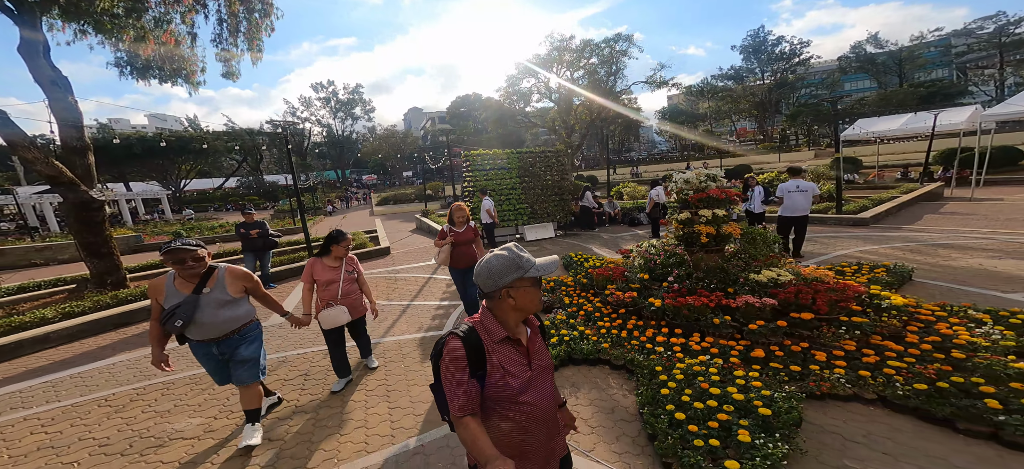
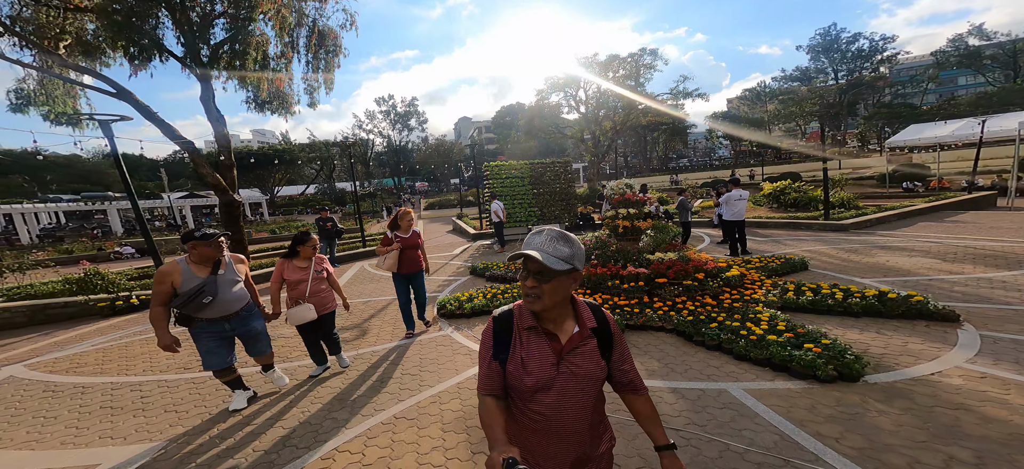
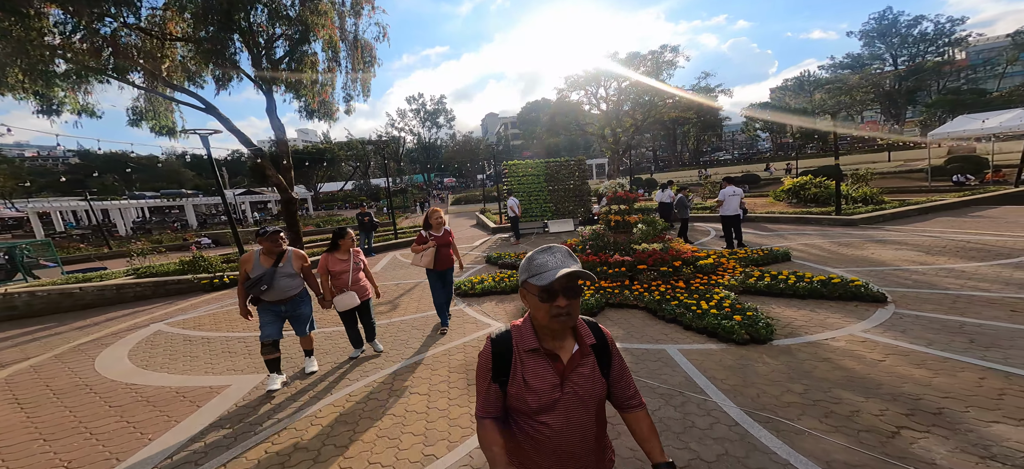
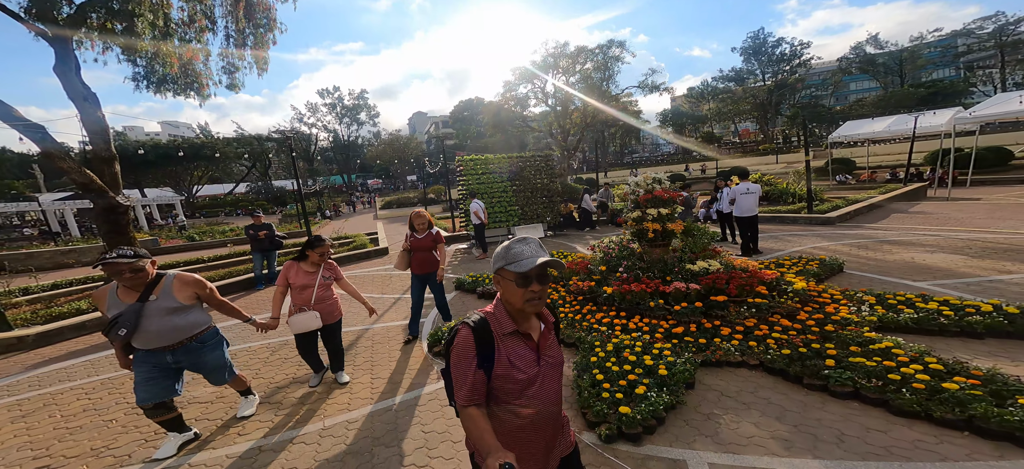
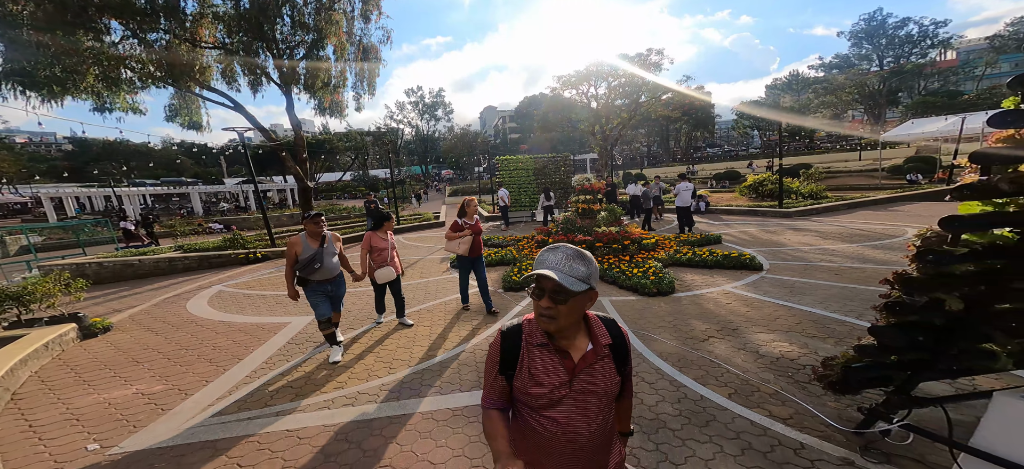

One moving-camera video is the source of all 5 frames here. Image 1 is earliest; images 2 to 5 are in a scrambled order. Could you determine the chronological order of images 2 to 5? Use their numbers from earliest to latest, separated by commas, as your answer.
4, 2, 3, 5
